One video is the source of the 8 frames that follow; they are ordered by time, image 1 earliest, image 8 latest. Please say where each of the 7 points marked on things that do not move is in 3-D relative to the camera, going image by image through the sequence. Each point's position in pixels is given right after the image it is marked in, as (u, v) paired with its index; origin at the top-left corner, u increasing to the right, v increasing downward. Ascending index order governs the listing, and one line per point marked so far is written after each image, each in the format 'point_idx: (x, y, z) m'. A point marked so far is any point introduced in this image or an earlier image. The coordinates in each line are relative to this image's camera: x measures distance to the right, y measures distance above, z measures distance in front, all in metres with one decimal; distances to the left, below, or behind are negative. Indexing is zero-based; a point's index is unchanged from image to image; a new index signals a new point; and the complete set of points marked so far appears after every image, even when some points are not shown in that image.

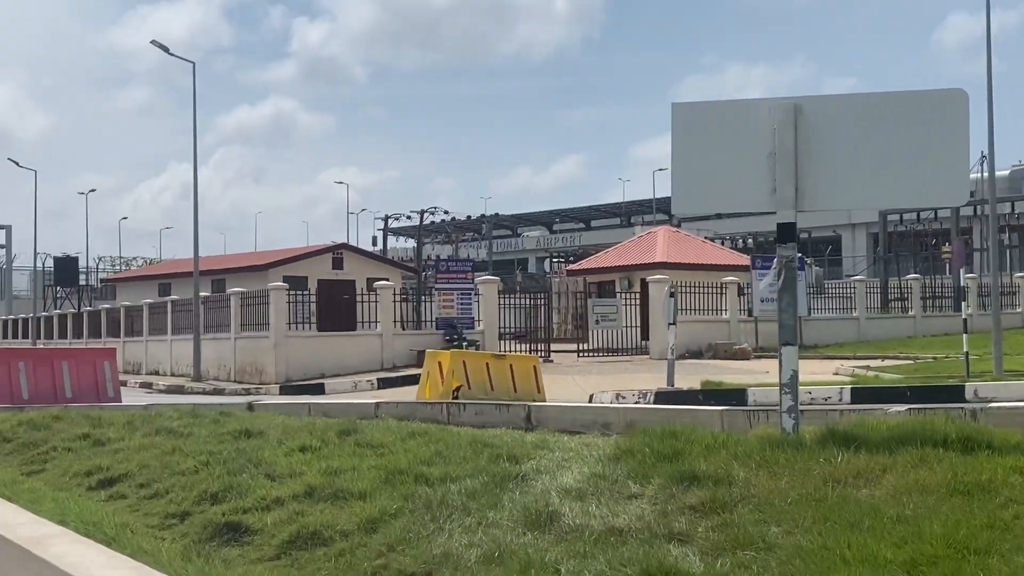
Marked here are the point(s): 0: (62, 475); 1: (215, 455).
0: (-2.2, -0.9, +5.8) m
1: (-1.4, -0.8, +5.7) m
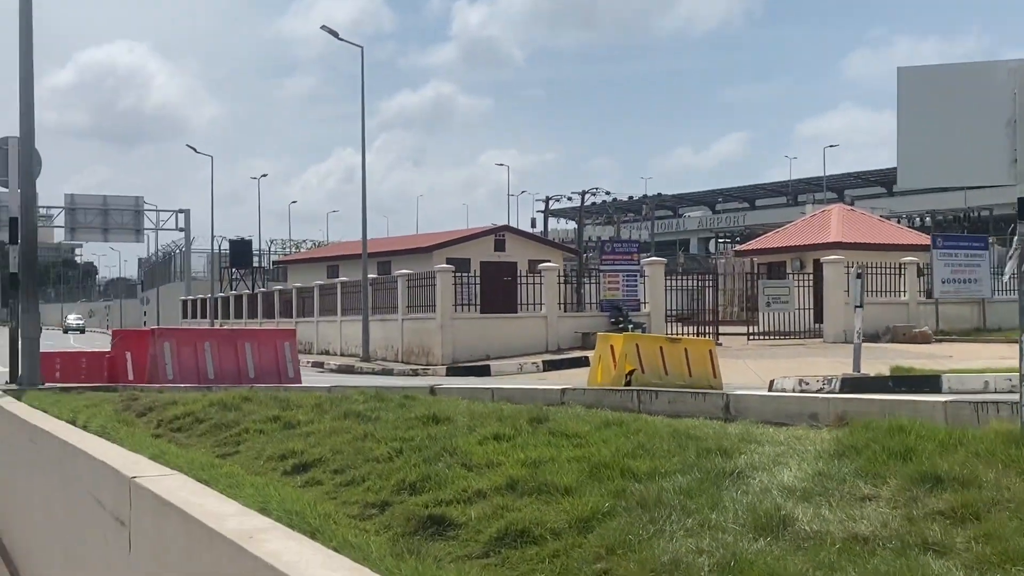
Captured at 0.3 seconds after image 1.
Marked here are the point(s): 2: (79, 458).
0: (-1.3, -0.8, +5.8) m
1: (-0.5, -0.7, +5.5) m
2: (-1.9, -0.7, +5.0) m
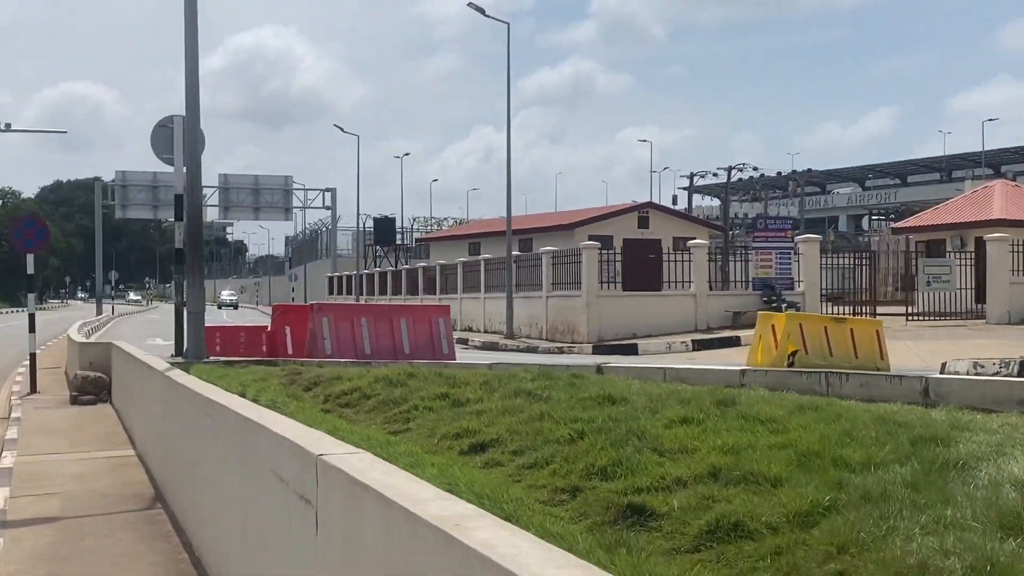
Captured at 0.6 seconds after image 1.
0: (-0.4, -0.7, +5.6) m
1: (+0.4, -0.6, +5.3) m
2: (-1.1, -0.6, +4.9) m
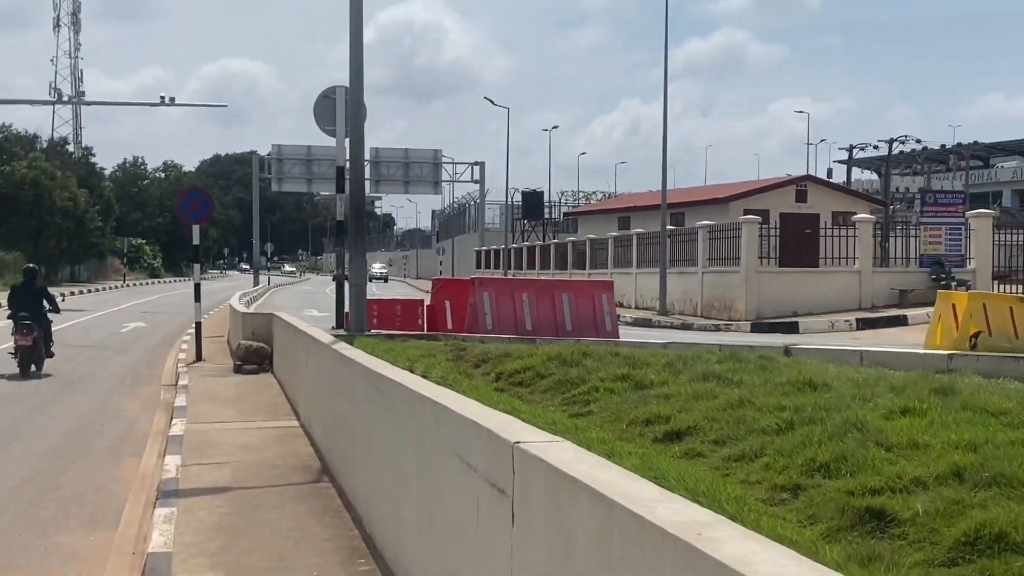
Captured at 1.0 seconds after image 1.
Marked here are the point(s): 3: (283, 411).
0: (+0.5, -0.6, +5.3) m
1: (+1.2, -0.5, +4.8) m
2: (-0.3, -0.5, +4.7) m
3: (-2.3, -1.2, +11.6) m
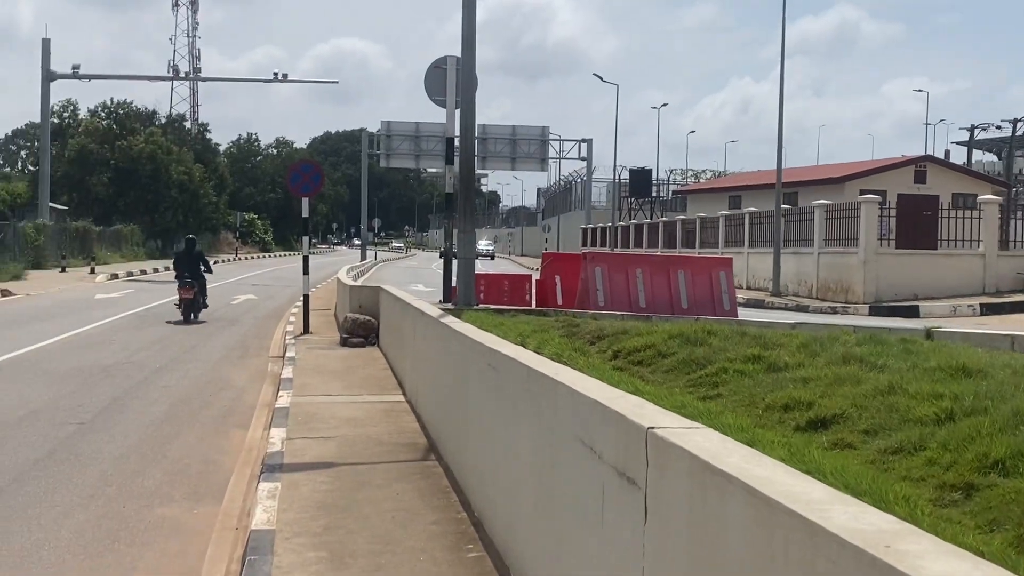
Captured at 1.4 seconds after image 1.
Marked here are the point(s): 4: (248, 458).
0: (+1.0, -0.5, +4.8) m
1: (+1.6, -0.4, +4.3) m
2: (+0.2, -0.4, +4.3) m
3: (-1.2, -1.0, +11.4) m
4: (-2.0, -1.3, +8.8) m
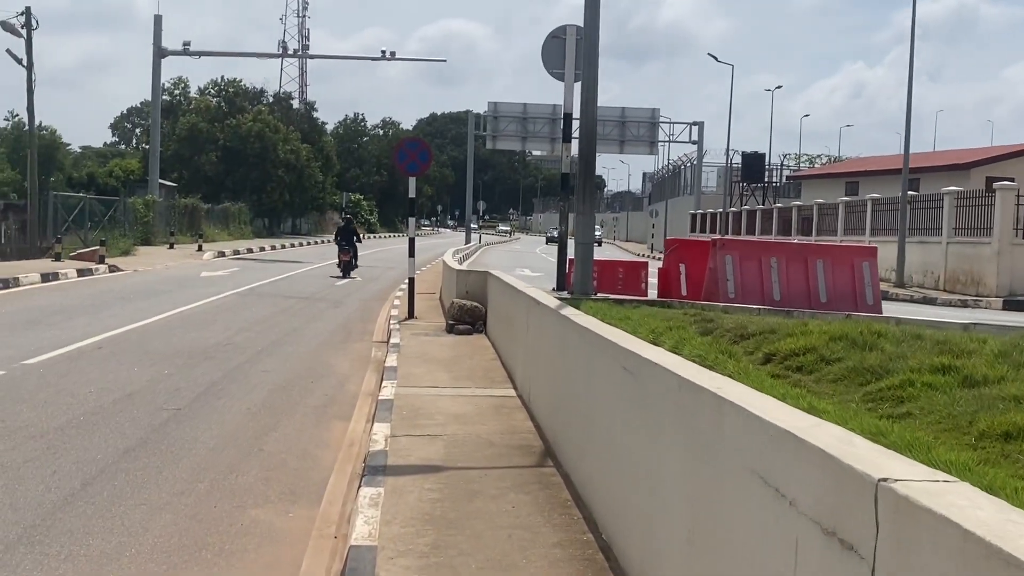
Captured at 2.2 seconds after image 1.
0: (+1.5, -0.5, +3.9) m
1: (+2.1, -0.4, +3.4) m
2: (+0.6, -0.4, +3.5) m
3: (-0.1, -0.8, +10.7) m
4: (-1.1, -1.2, +8.2) m
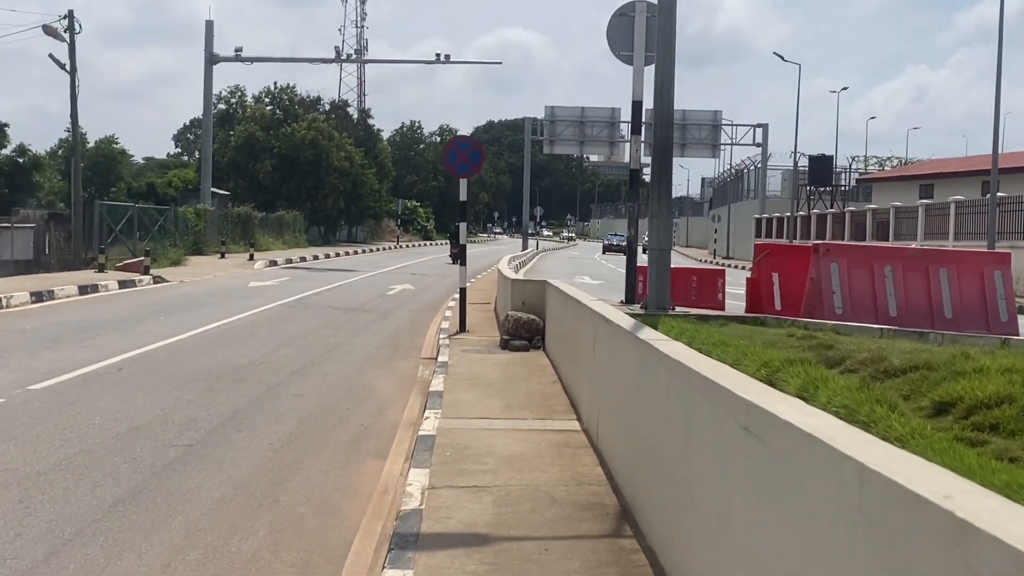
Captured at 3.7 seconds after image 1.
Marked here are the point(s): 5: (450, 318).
0: (+1.7, -0.5, +2.4) m
1: (+2.2, -0.5, +1.8) m
2: (+0.8, -0.4, +2.0) m
3: (+0.4, -0.9, +9.2) m
4: (-0.8, -1.3, +6.7) m
5: (-1.0, -0.5, +18.2) m
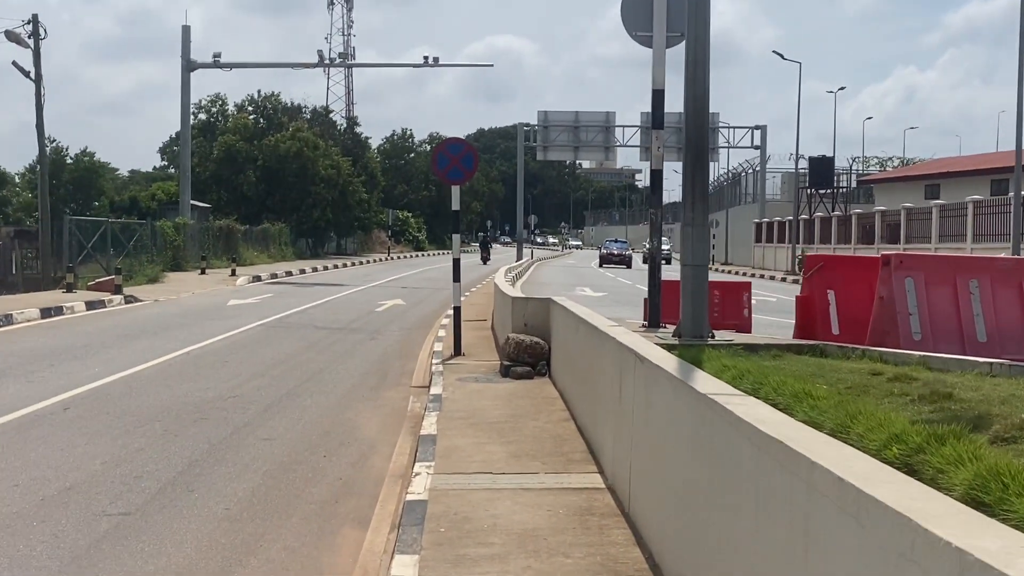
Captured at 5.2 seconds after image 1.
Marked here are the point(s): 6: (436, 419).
0: (+1.7, -0.6, +0.9) m
1: (+2.3, -0.6, +0.3) m
2: (+0.9, -0.5, +0.5) m
3: (+0.4, -1.1, +7.7) m
4: (-0.7, -1.4, +5.2) m
5: (-1.0, -0.7, +16.7) m
6: (-0.6, -1.1, +9.5) m
